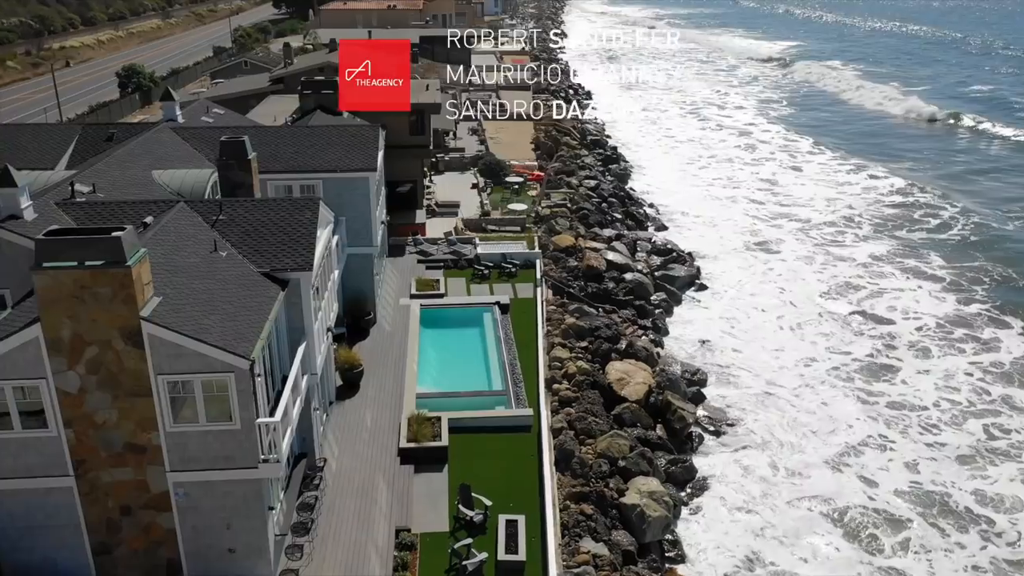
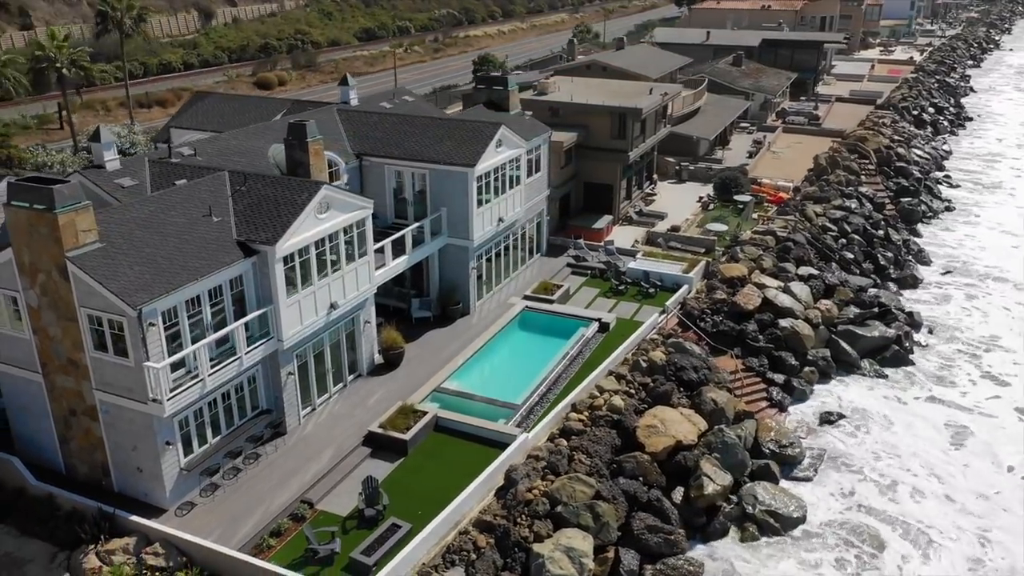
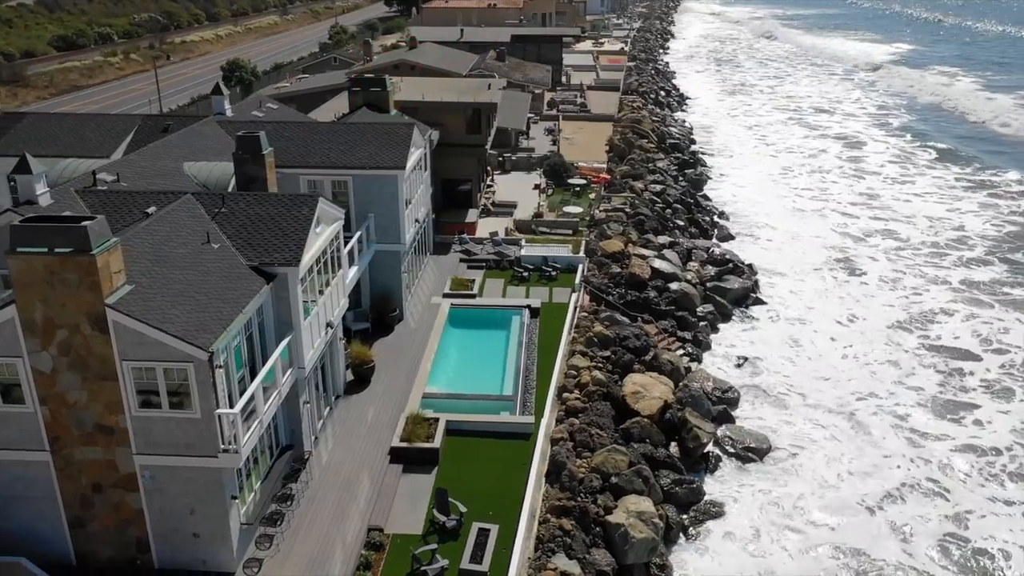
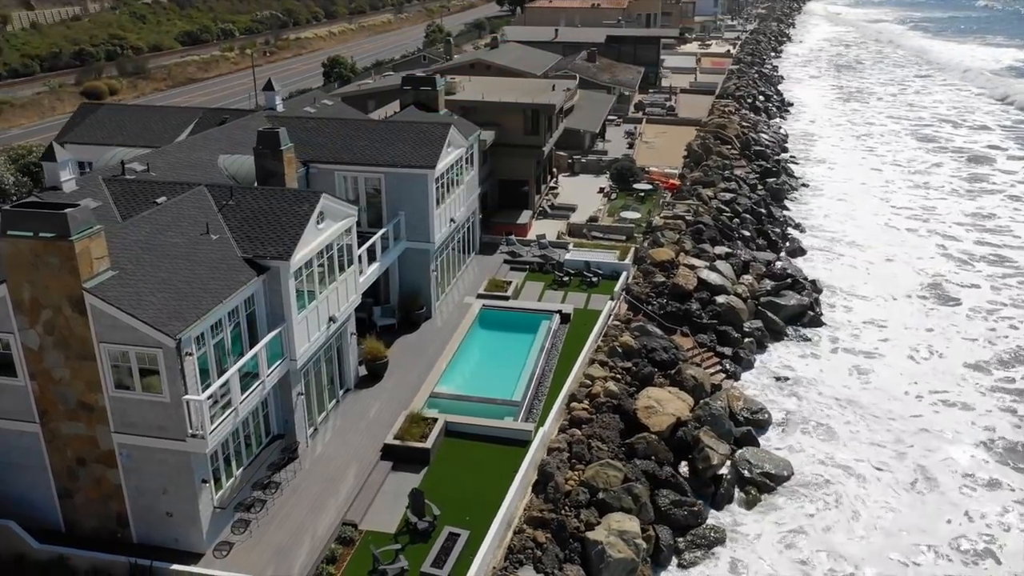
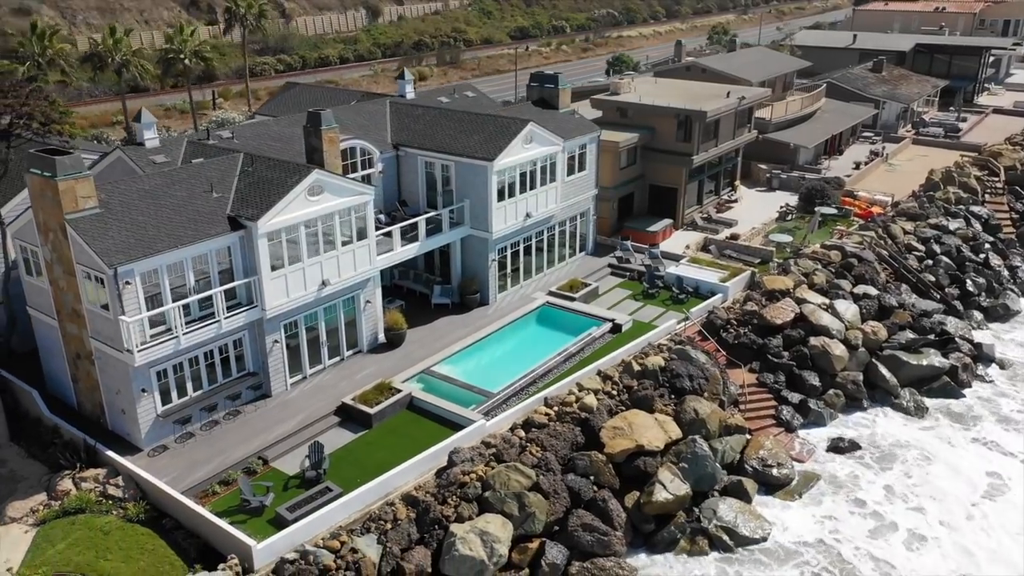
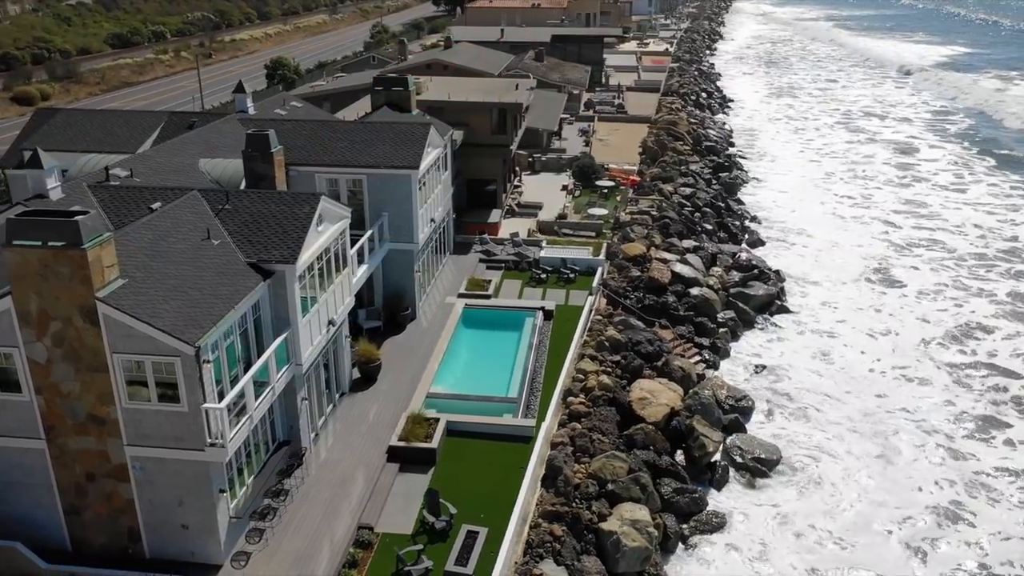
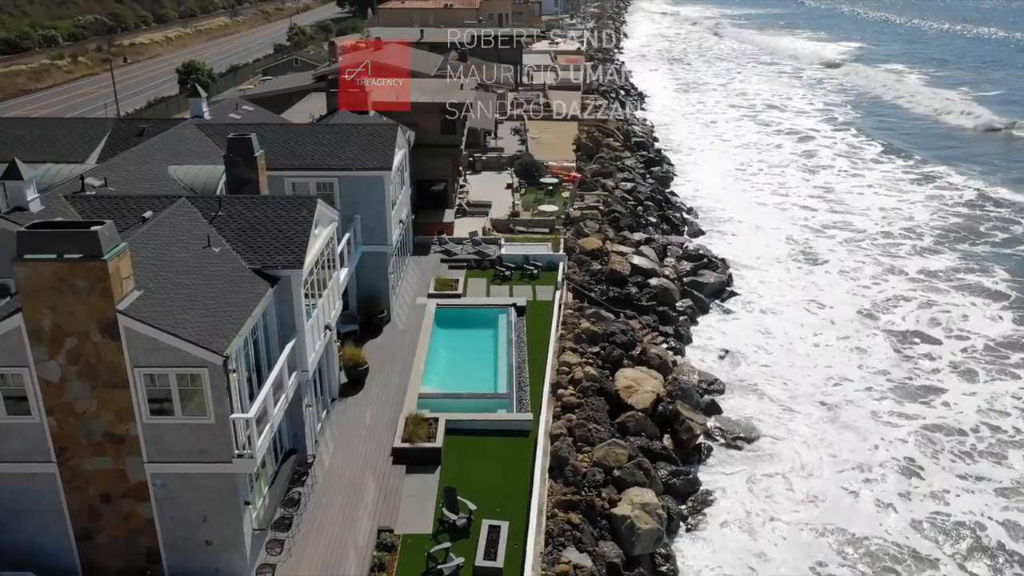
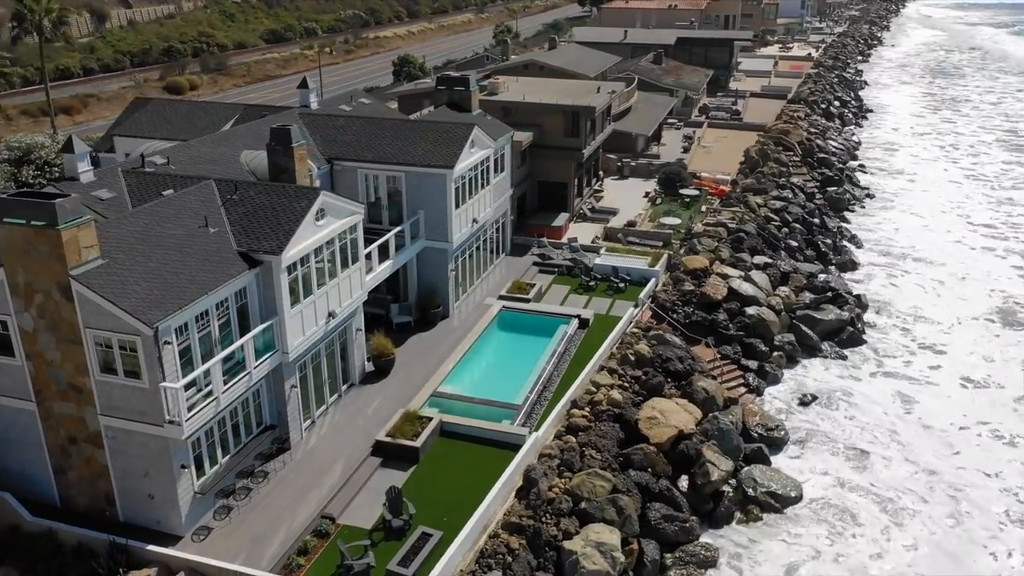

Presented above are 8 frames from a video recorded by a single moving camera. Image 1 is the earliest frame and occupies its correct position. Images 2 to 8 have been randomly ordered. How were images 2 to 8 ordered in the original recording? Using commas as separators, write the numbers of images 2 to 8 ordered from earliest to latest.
7, 3, 6, 4, 8, 2, 5
